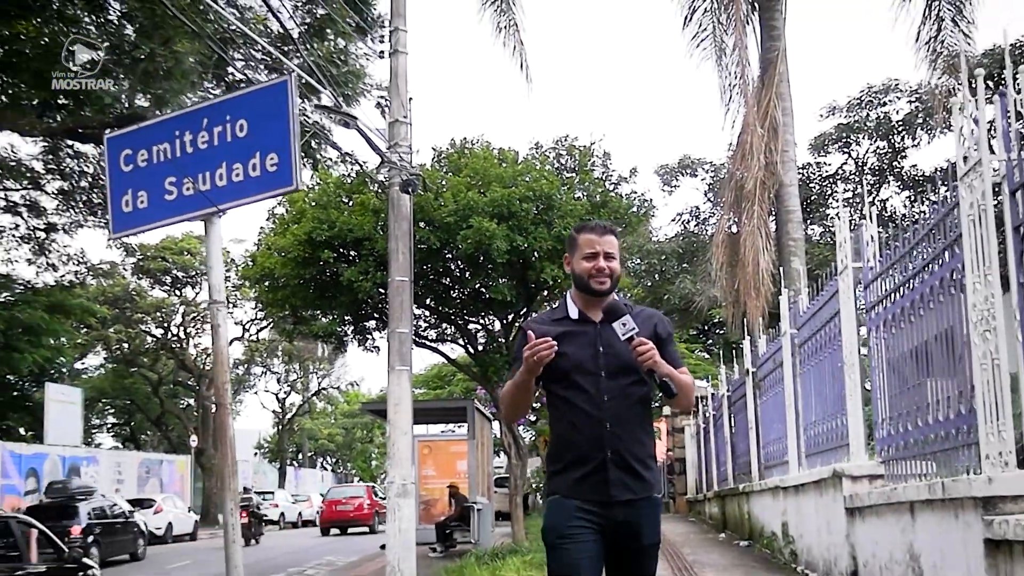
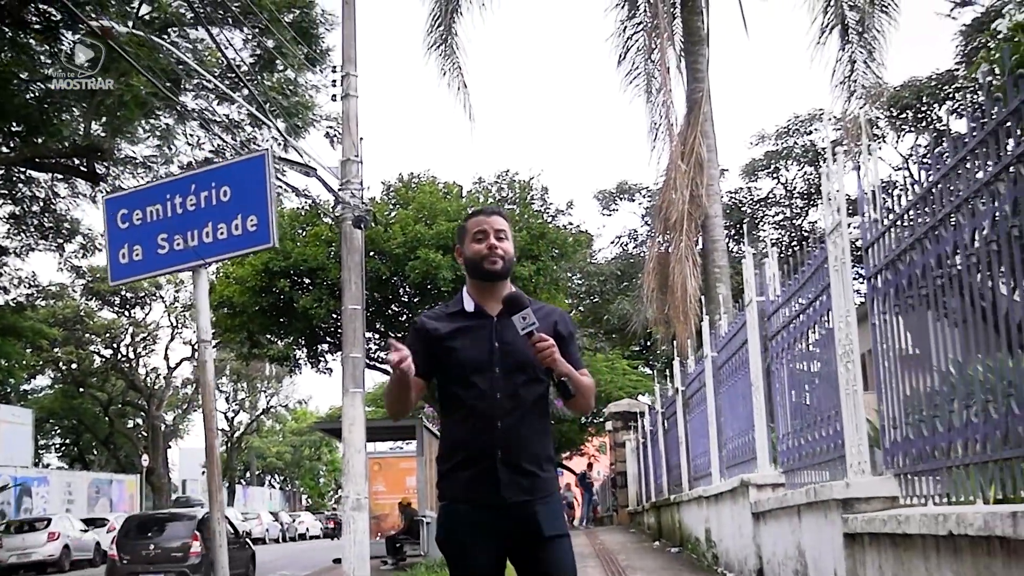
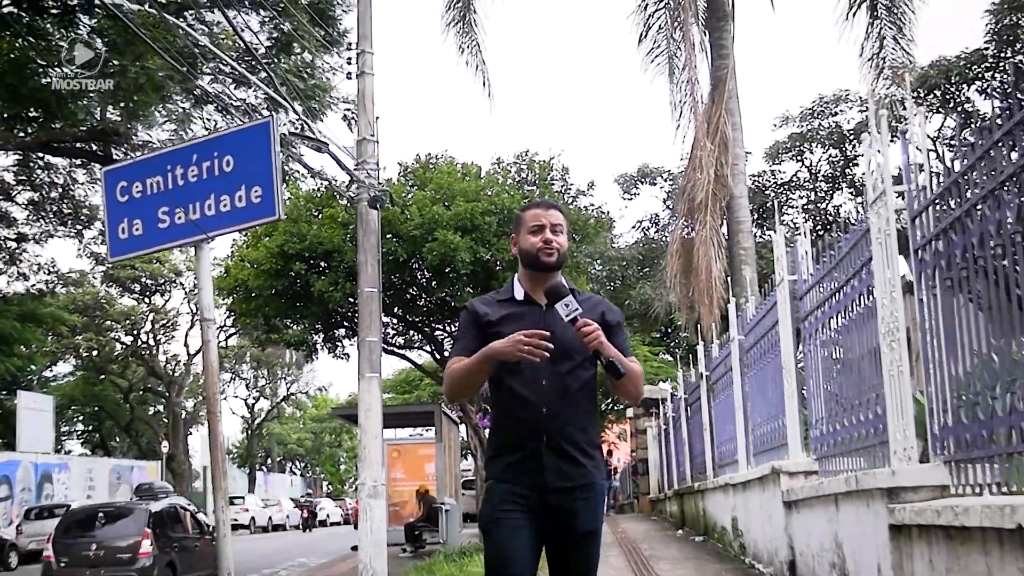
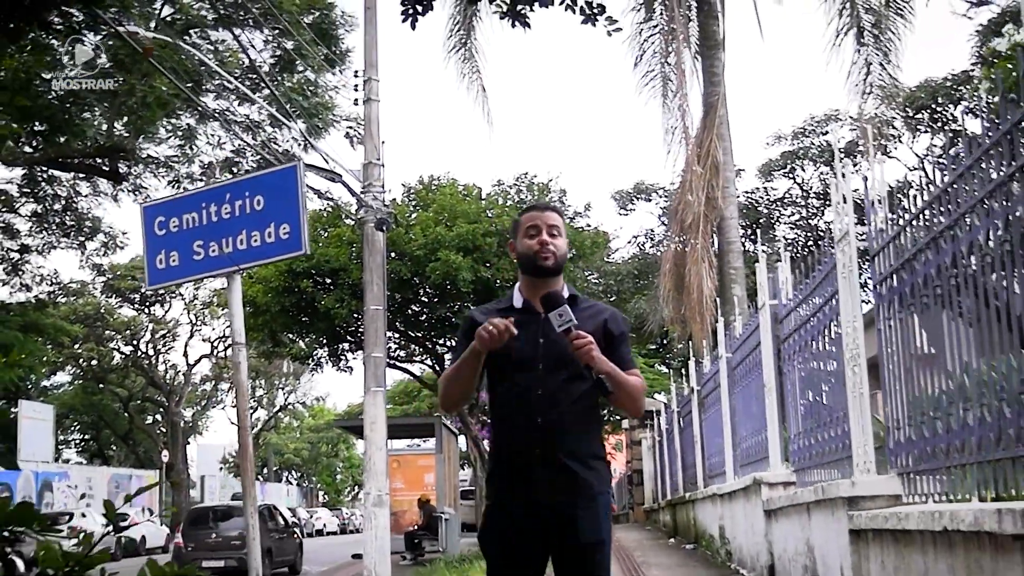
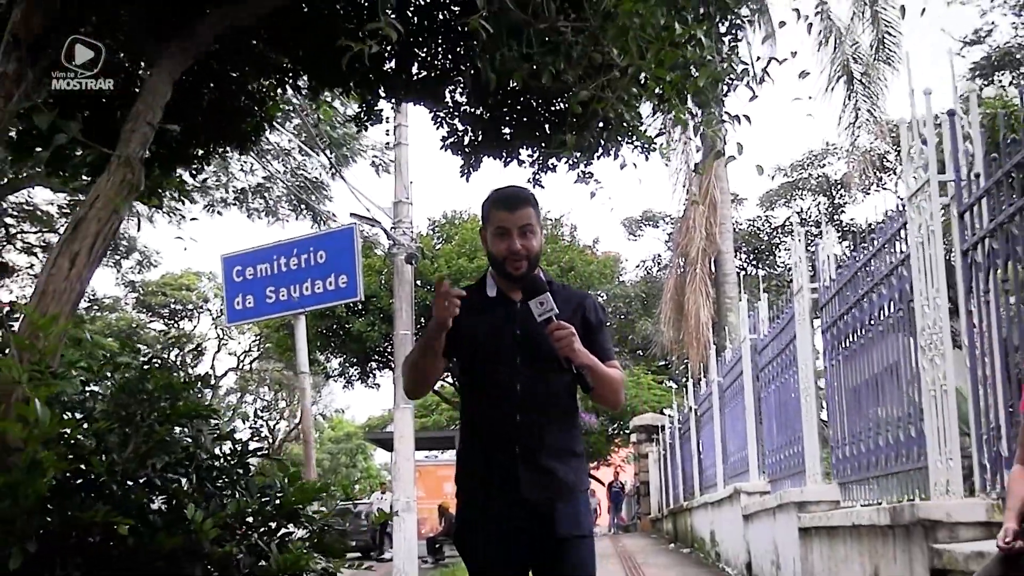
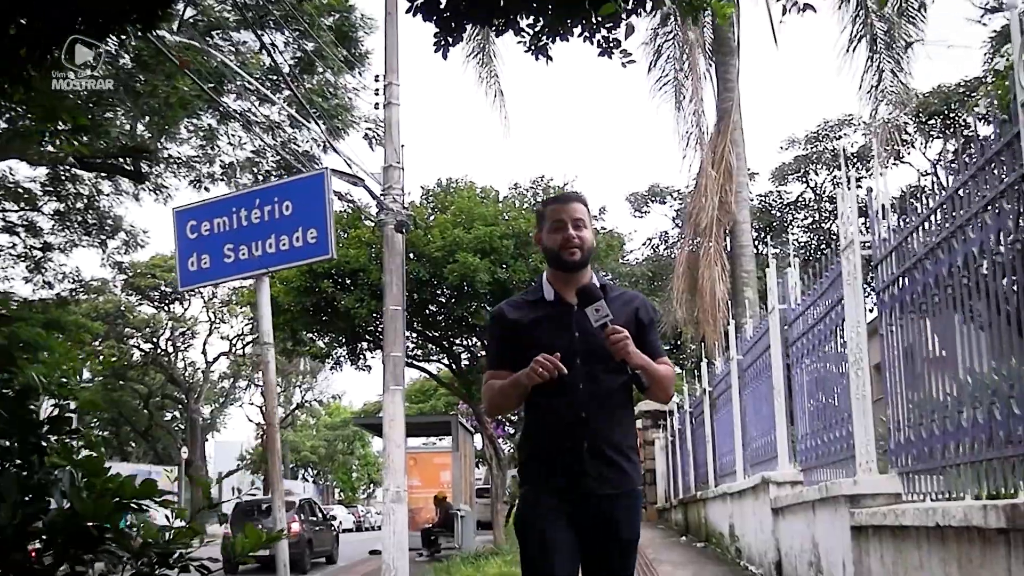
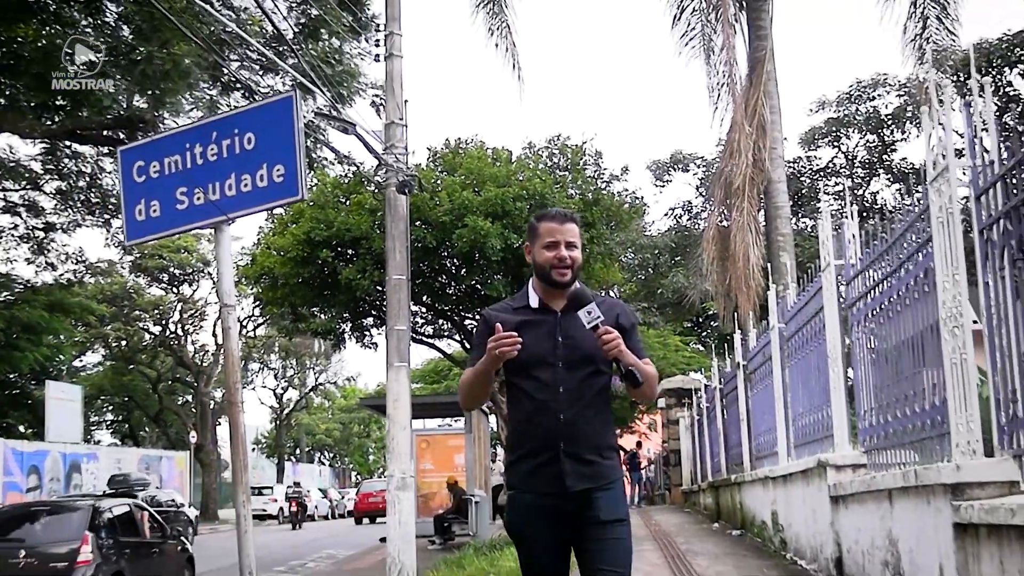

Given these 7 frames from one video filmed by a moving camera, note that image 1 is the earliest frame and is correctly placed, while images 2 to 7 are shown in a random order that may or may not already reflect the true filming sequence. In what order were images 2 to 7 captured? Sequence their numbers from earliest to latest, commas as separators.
7, 3, 2, 4, 6, 5
